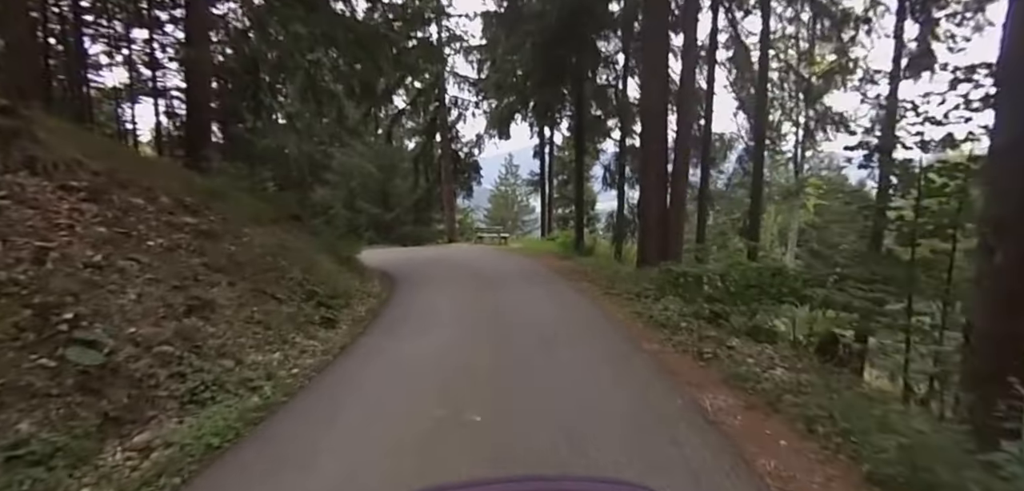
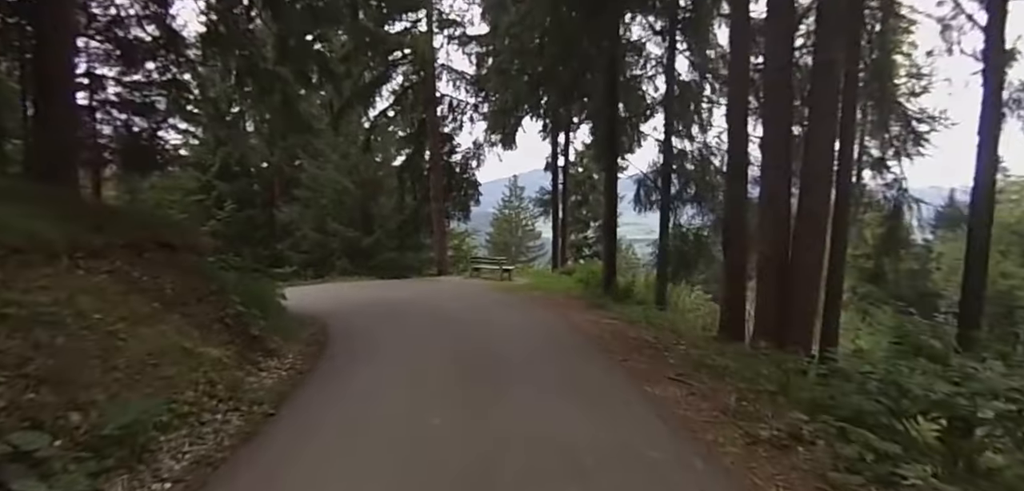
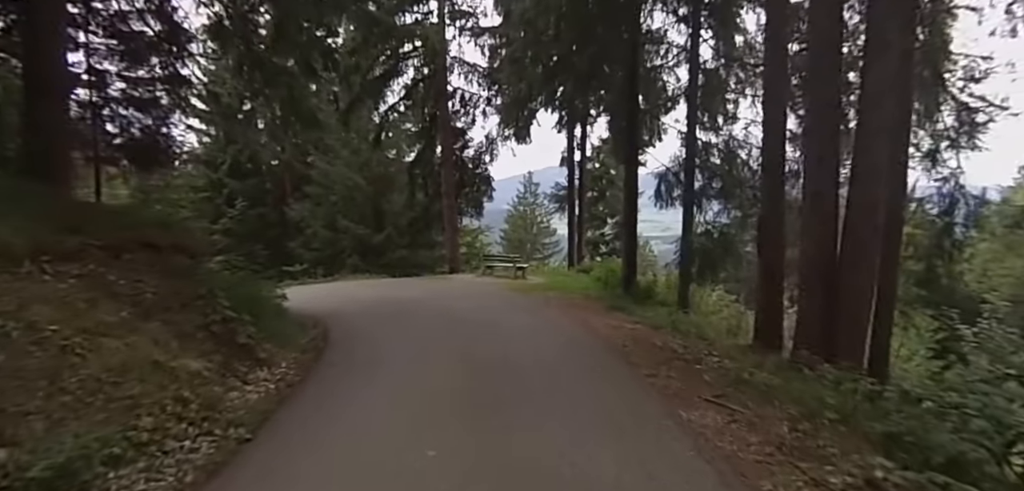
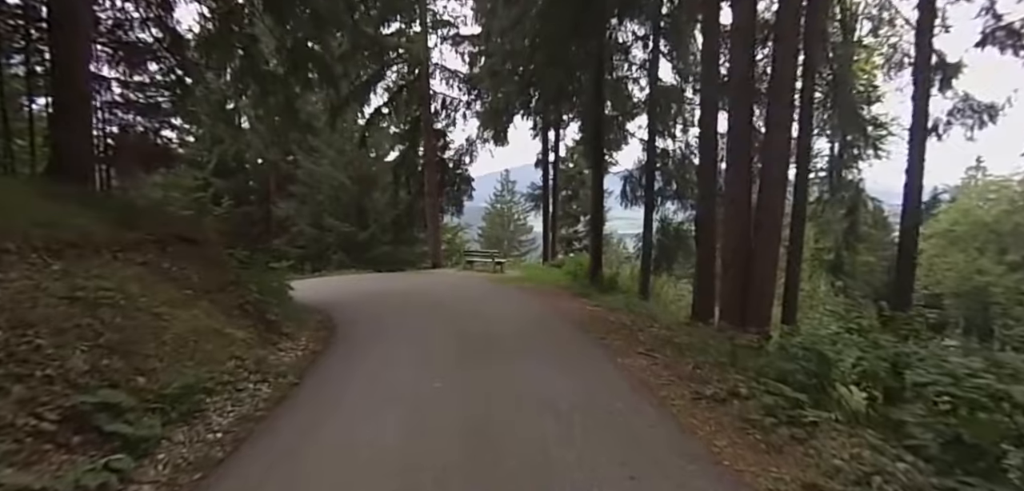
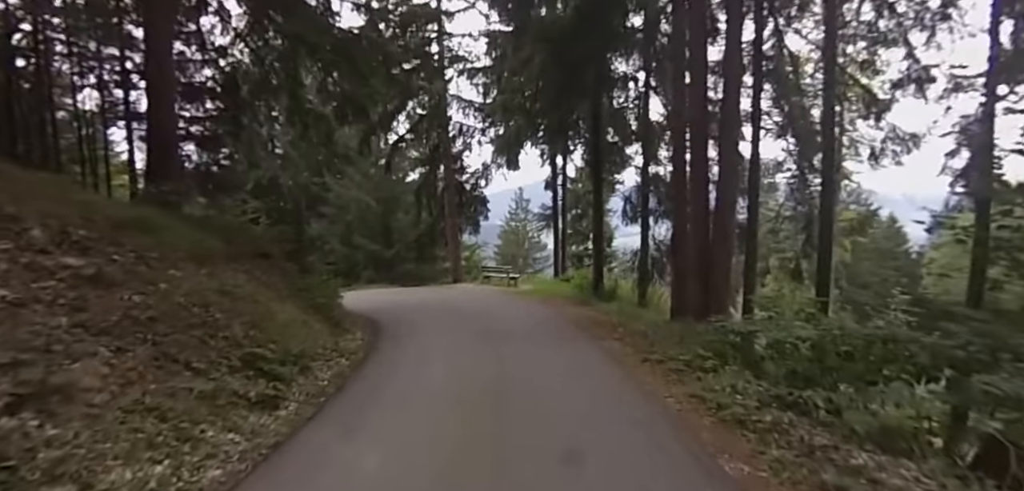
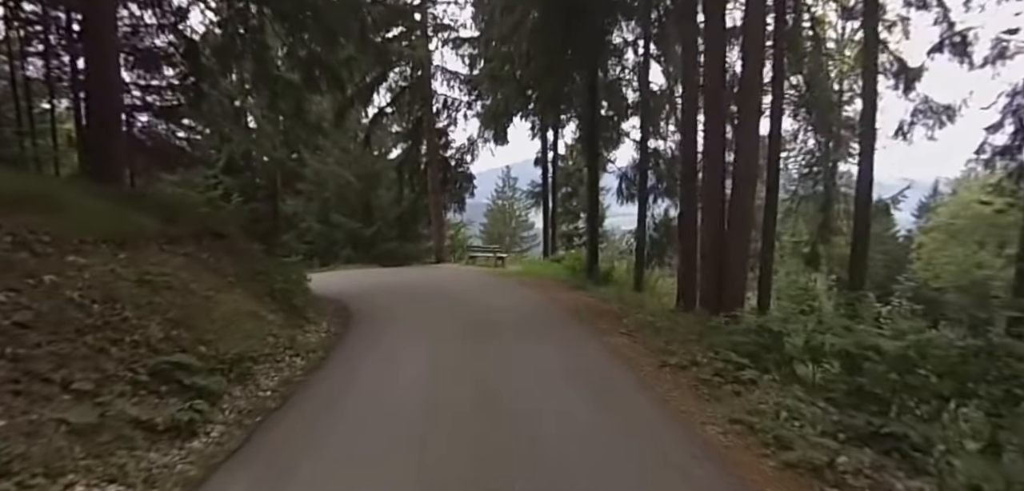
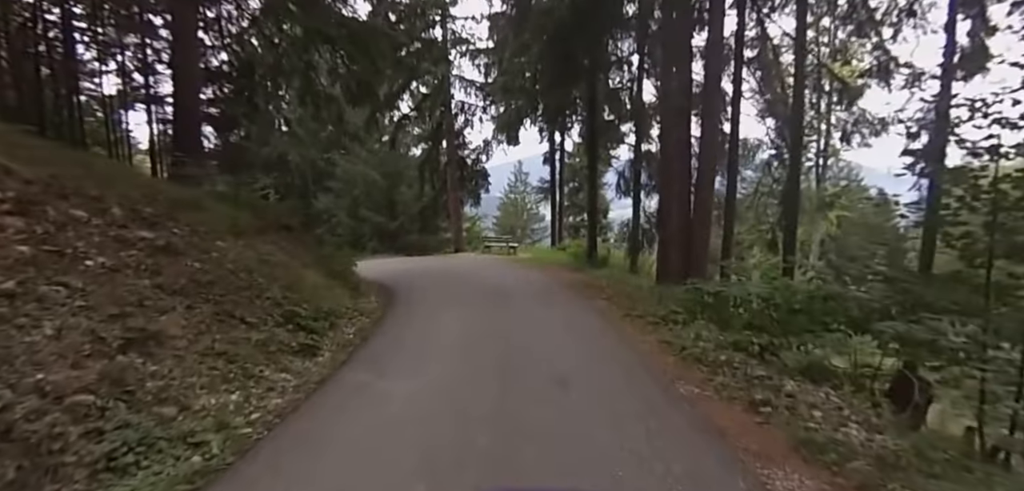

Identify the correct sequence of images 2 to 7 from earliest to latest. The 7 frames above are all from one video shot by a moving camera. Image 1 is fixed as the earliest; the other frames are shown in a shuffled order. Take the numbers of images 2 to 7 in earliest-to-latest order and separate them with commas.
7, 5, 6, 4, 2, 3
